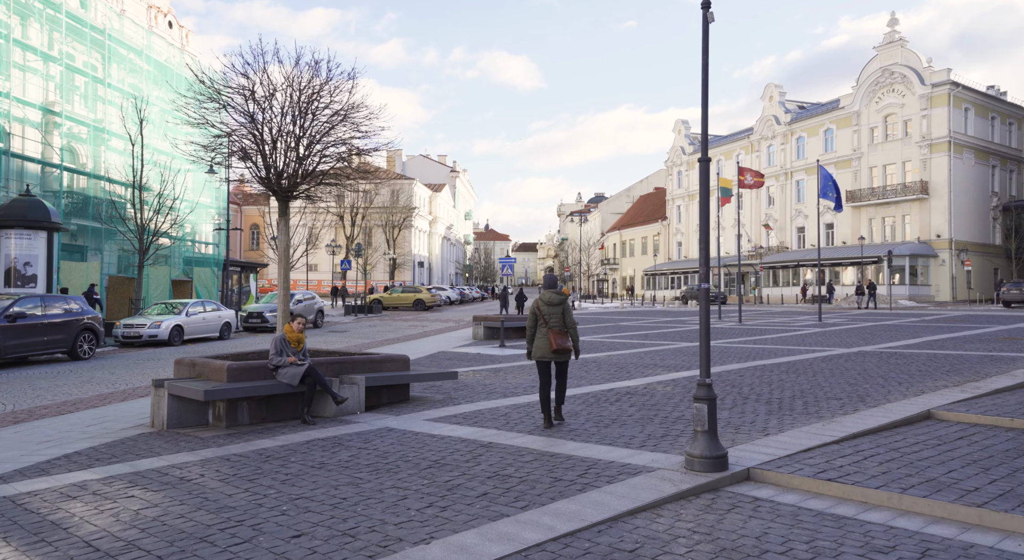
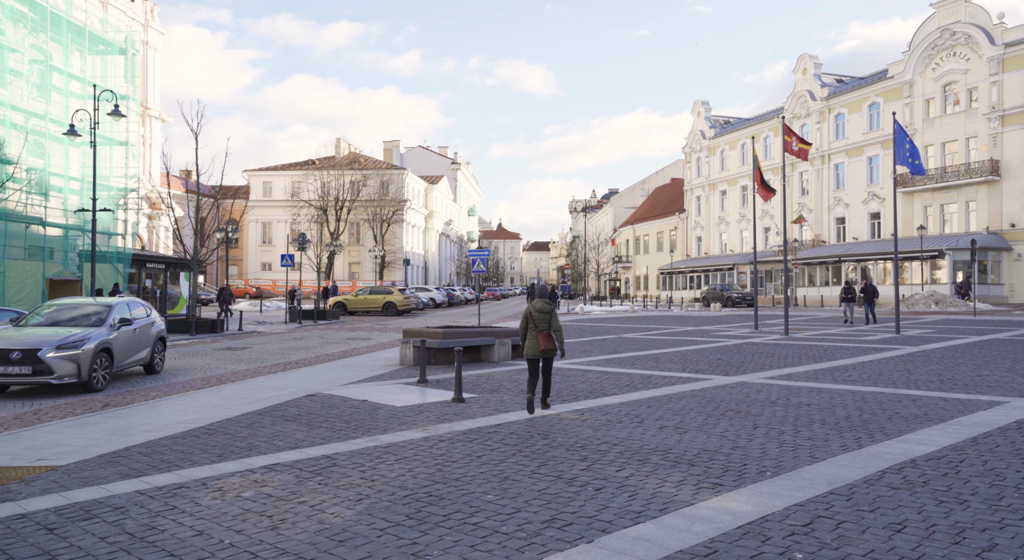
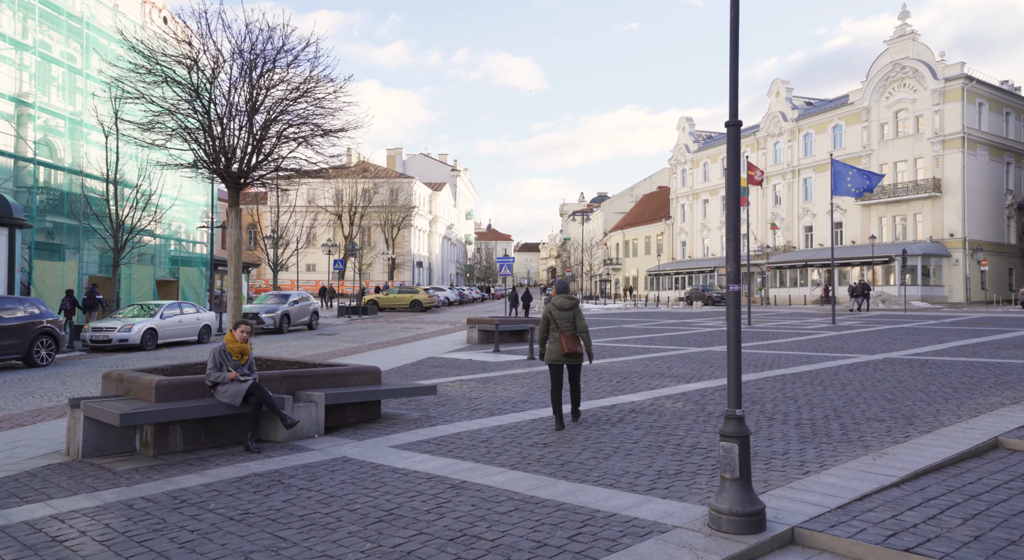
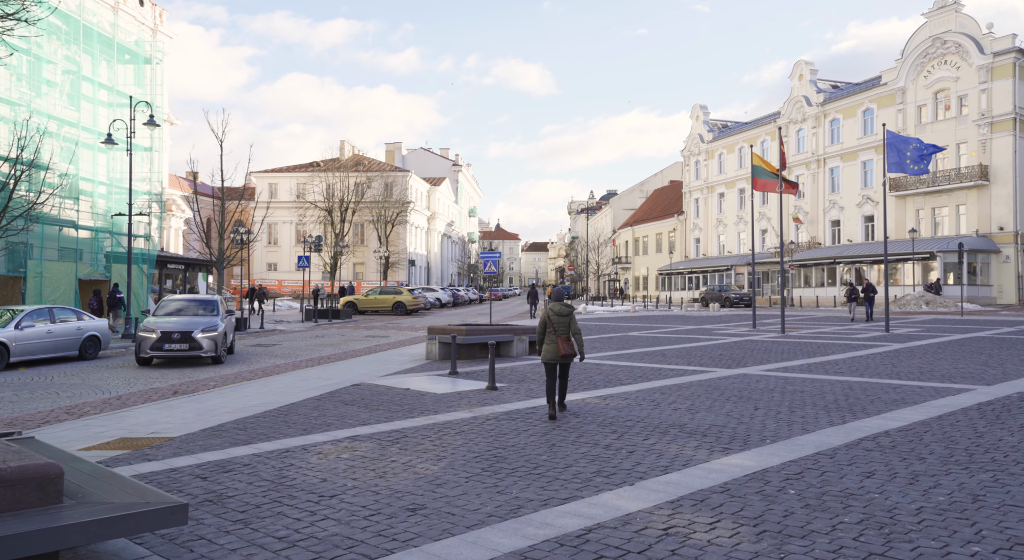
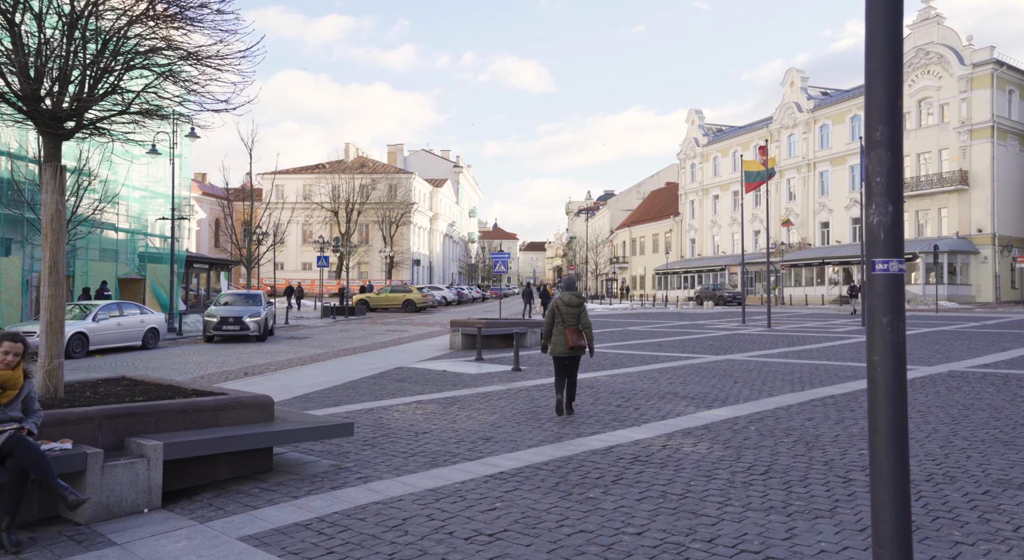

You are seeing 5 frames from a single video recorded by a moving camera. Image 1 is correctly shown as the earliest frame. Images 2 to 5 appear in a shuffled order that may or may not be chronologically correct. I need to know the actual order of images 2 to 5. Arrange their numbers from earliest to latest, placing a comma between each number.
3, 5, 4, 2
